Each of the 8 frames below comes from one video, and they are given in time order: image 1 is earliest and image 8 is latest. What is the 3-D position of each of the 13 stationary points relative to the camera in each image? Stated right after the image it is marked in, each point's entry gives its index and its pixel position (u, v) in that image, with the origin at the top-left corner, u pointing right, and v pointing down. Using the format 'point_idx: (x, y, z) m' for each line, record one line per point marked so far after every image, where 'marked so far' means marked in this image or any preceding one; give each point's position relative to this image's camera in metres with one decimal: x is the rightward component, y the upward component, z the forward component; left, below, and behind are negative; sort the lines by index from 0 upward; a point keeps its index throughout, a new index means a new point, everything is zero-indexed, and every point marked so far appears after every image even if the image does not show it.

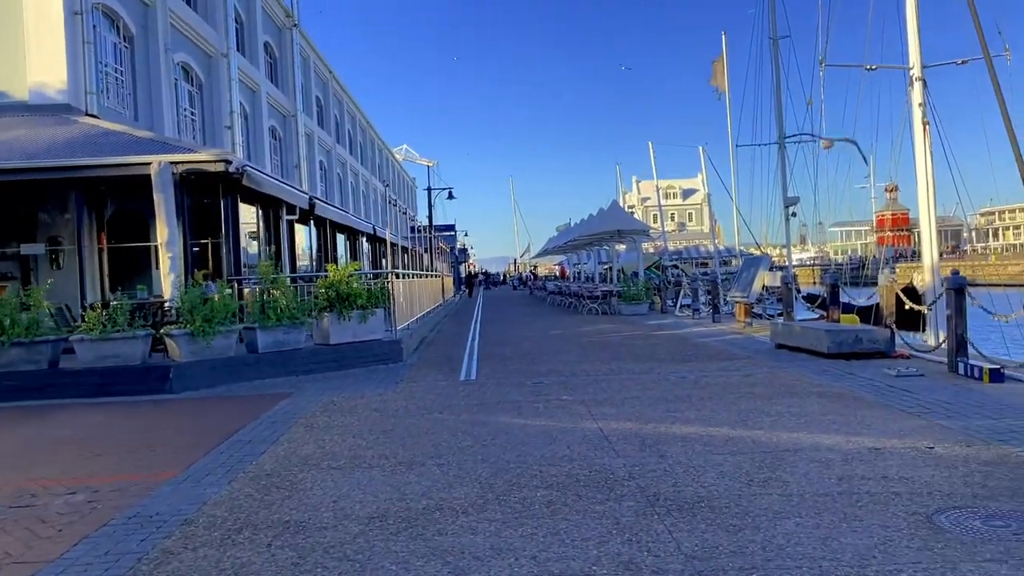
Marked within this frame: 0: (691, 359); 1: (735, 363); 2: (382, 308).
0: (+2.5, -1.0, +11.9) m
1: (+3.0, -1.0, +11.2) m
2: (-2.0, -0.3, +13.1) m
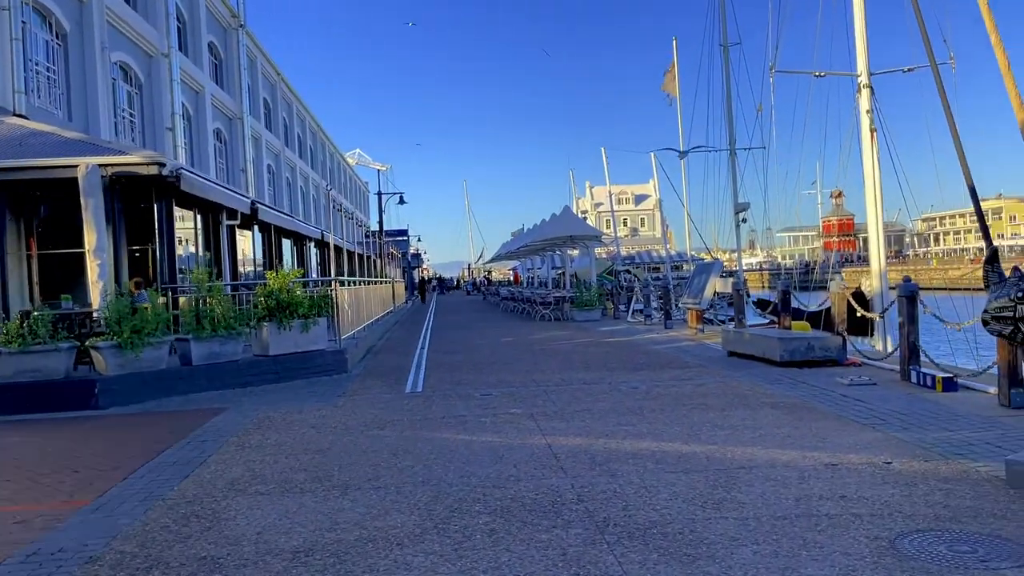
0: (+1.8, -1.1, +11.6) m
1: (+2.3, -1.1, +11.0) m
2: (-2.8, -0.4, +12.6) m
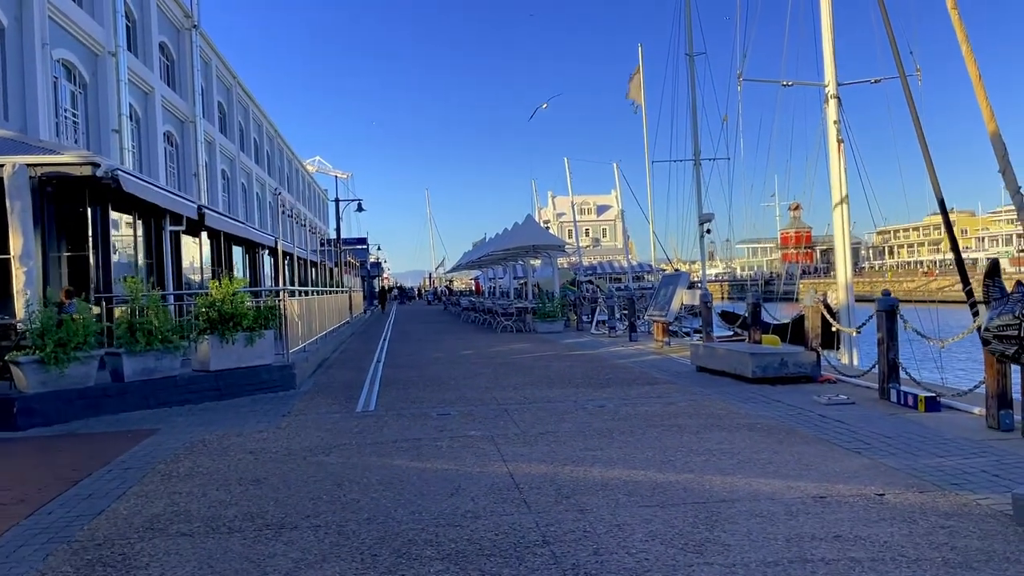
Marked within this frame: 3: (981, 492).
0: (+1.3, -1.3, +11.0) m
1: (+1.8, -1.3, +10.5) m
2: (-3.3, -0.6, +11.8) m
3: (+3.1, -1.3, +5.6) m
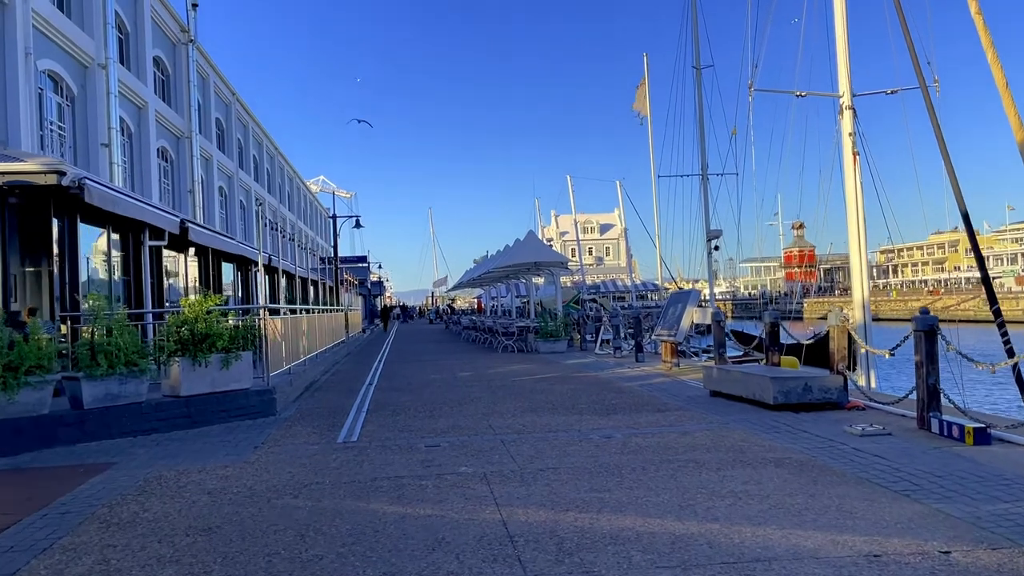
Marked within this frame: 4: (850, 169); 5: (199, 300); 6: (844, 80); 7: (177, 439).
0: (+1.2, -1.5, +10.1) m
1: (+1.8, -1.5, +9.5) m
2: (-3.4, -0.8, +10.9) m
3: (+3.0, -1.4, +4.6) m
4: (+7.3, +2.6, +18.5) m
5: (-3.8, -0.2, +10.4) m
6: (+7.7, +4.9, +19.8) m
7: (-3.7, -1.6, +9.3) m
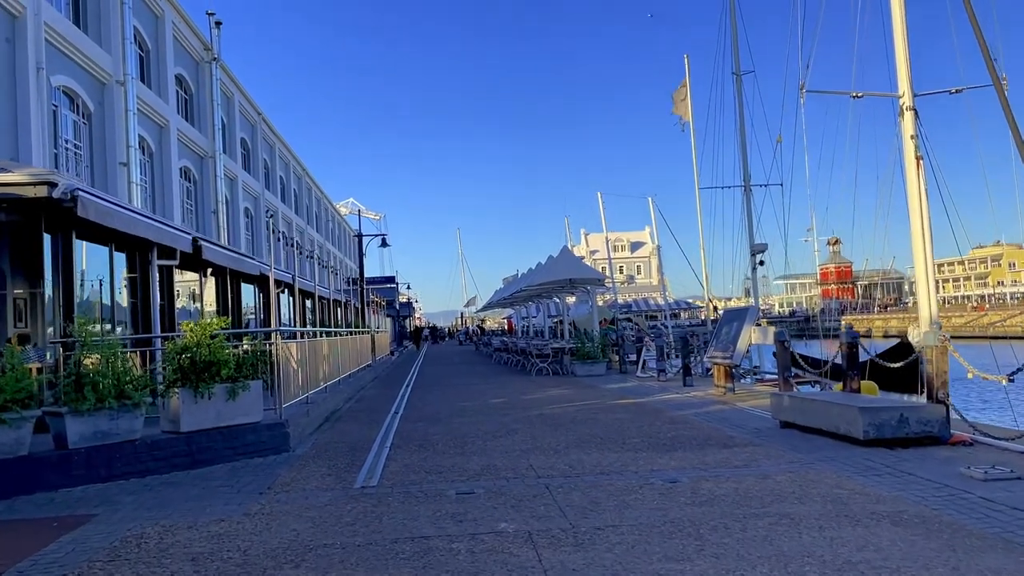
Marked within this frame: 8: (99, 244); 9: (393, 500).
0: (+1.7, -1.6, +8.8) m
1: (+2.2, -1.6, +8.2) m
2: (-2.9, -1.1, +9.8) m
3: (+3.3, -1.5, +3.3) m
4: (+8.0, +2.3, +17.0) m
5: (-3.4, -0.4, +9.2) m
6: (+8.4, +4.6, +18.4) m
7: (-3.2, -1.9, +8.1) m
8: (-5.8, +0.6, +12.0) m
9: (-1.0, -1.7, +6.9) m
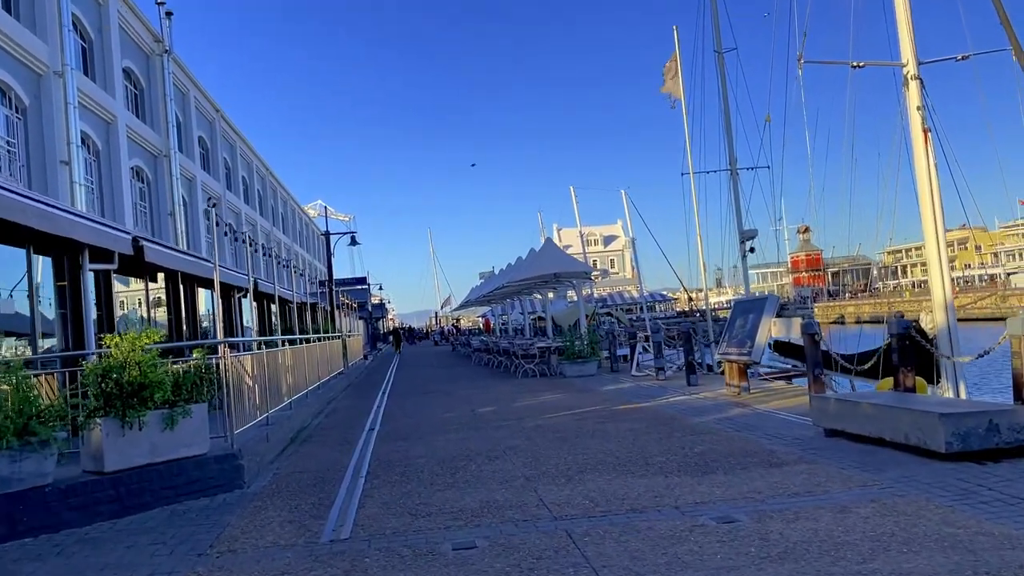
0: (+1.7, -1.5, +7.3) m
1: (+2.2, -1.5, +6.7) m
2: (-2.9, -1.1, +8.1) m
3: (+3.5, -1.3, +1.8) m
4: (+7.7, +2.6, +15.7) m
5: (-3.4, -0.4, +7.6) m
6: (+7.9, +4.9, +17.1) m
7: (-3.2, -1.9, +6.4) m
8: (-5.9, +0.5, +10.2) m
9: (-0.9, -1.7, +5.3) m
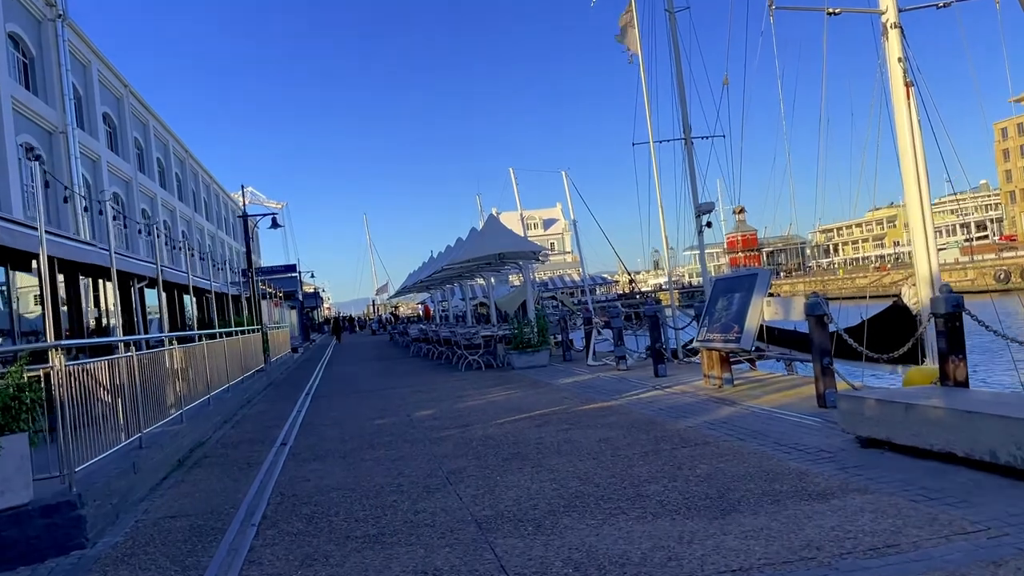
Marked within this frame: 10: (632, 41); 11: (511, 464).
0: (+1.4, -1.3, +5.3) m
1: (+1.9, -1.3, +4.8) m
2: (-3.3, -1.0, +5.8) m
3: (+3.5, -1.2, 0.0) m
4: (+6.6, +3.1, +14.1) m
5: (-3.8, -0.3, +5.2) m
6: (+6.7, +5.4, +15.4) m
7: (-3.4, -1.8, +4.1) m
8: (-6.5, +0.6, +7.7) m
9: (-1.1, -1.6, +3.1) m
10: (+2.4, +5.3, +18.6) m
11: (0.0, -1.5, +7.3) m
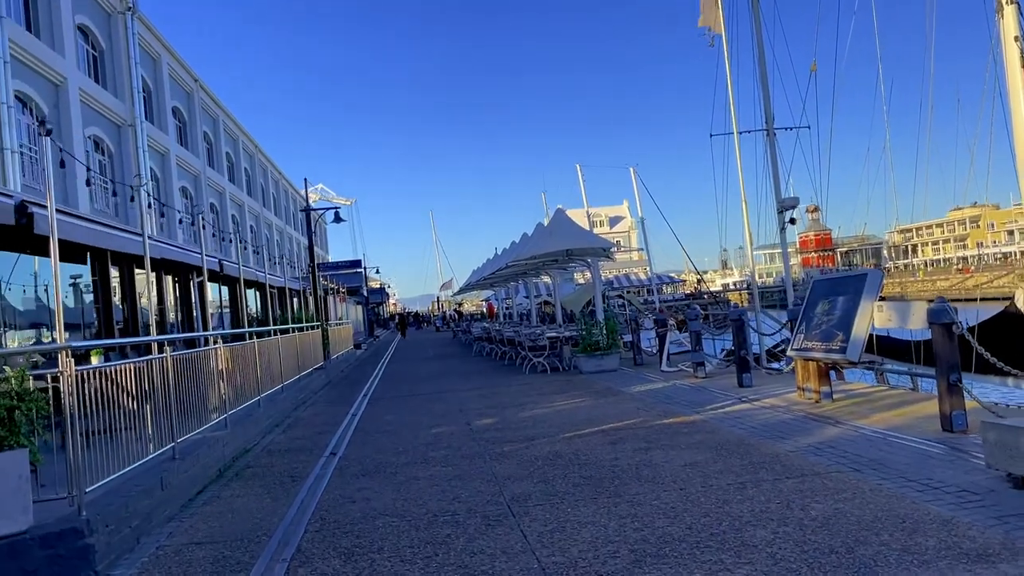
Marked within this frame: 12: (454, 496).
0: (+1.8, -1.4, +4.2) m
1: (+2.3, -1.3, +3.6) m
2: (-2.9, -0.9, +5.1) m
3: (+3.5, -1.2, -1.3) m
4: (+7.7, +3.0, +12.5) m
5: (-3.4, -0.3, +4.5) m
6: (+8.0, +5.3, +13.9) m
7: (-3.1, -1.8, +3.4) m
8: (-5.9, +0.7, +7.2) m
9: (-0.8, -1.6, +2.2) m
10: (+3.9, +5.3, +17.3) m
11: (+0.5, -1.5, +6.3) m
12: (-0.4, -1.6, +6.5) m
